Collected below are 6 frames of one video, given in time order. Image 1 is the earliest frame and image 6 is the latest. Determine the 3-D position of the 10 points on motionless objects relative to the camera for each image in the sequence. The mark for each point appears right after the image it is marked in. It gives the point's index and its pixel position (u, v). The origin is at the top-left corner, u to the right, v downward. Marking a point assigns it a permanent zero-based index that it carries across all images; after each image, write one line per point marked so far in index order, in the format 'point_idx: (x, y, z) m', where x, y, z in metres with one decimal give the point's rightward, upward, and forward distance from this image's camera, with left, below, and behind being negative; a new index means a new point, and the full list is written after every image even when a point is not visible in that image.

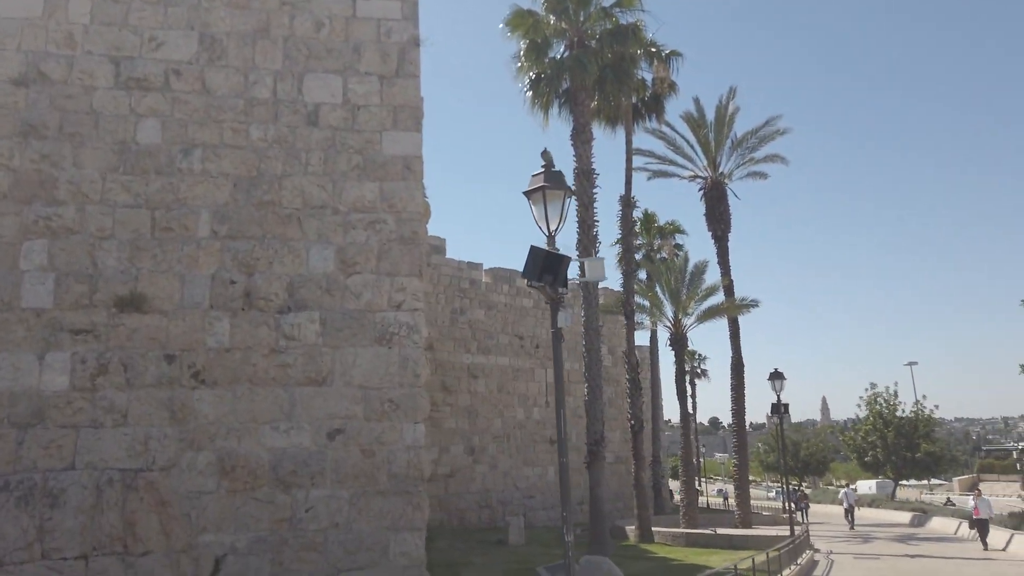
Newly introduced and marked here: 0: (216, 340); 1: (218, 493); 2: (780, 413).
0: (-3.7, -0.6, +9.3) m
1: (-3.5, -2.5, +8.9) m
2: (+6.4, -3.0, +18.0) m
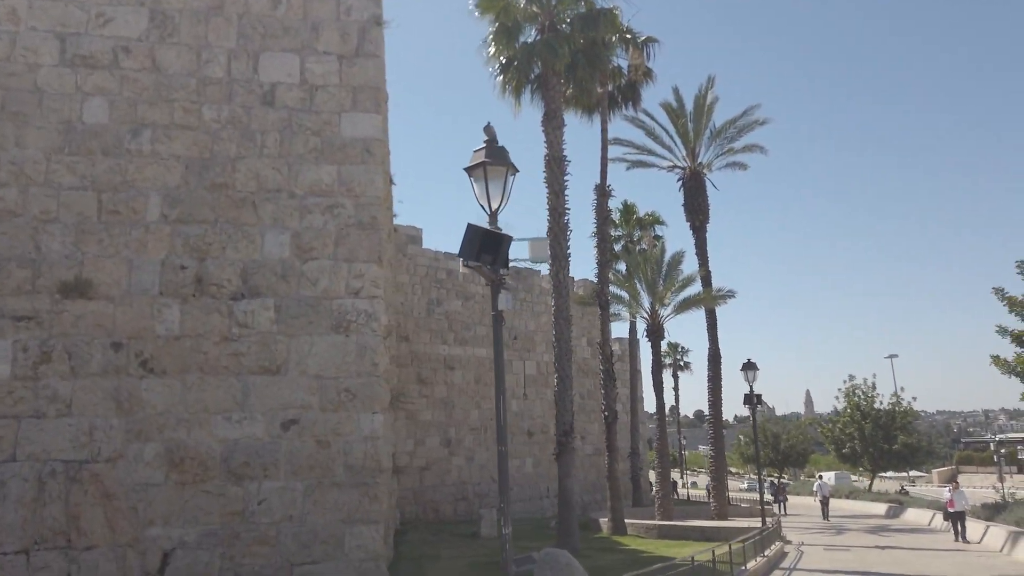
0: (-4.2, -0.5, +9.0) m
1: (-4.0, -2.3, +8.7) m
2: (+5.7, -2.8, +17.9) m
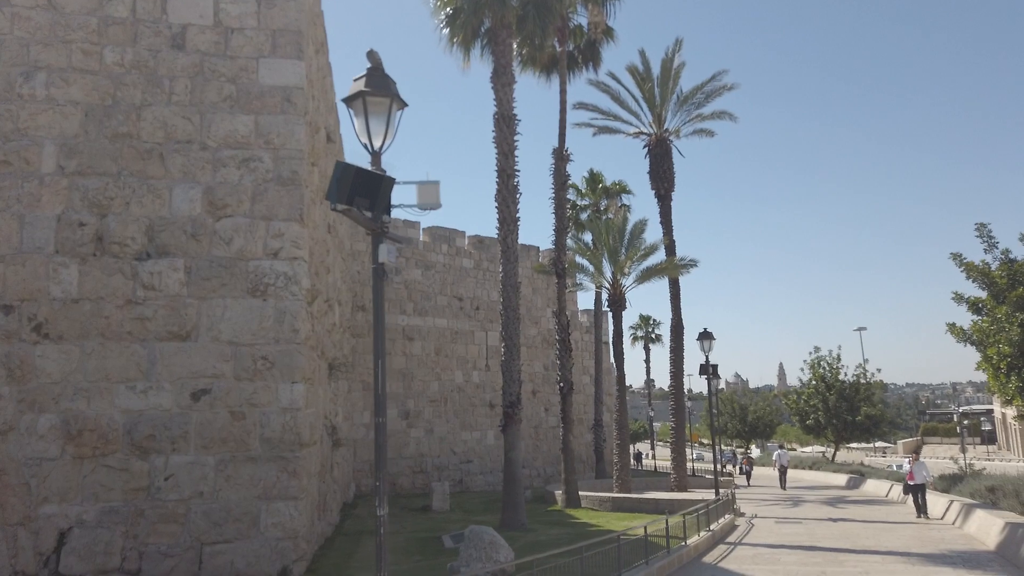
0: (-5.0, 0.0, +8.2) m
1: (-4.8, -1.8, +8.0) m
2: (+4.6, -2.0, +17.5) m
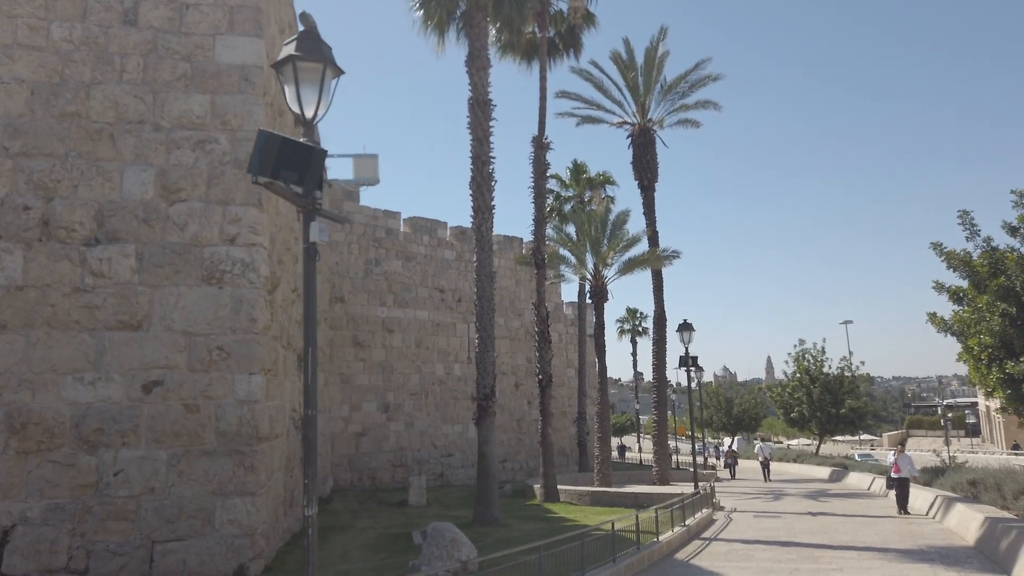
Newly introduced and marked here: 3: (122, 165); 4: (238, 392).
0: (-5.3, +0.1, +7.8) m
1: (-5.2, -1.7, +7.6) m
2: (+4.2, -1.8, +17.3) m
3: (-4.3, +1.4, +8.2) m
4: (-3.0, -1.1, +8.2) m
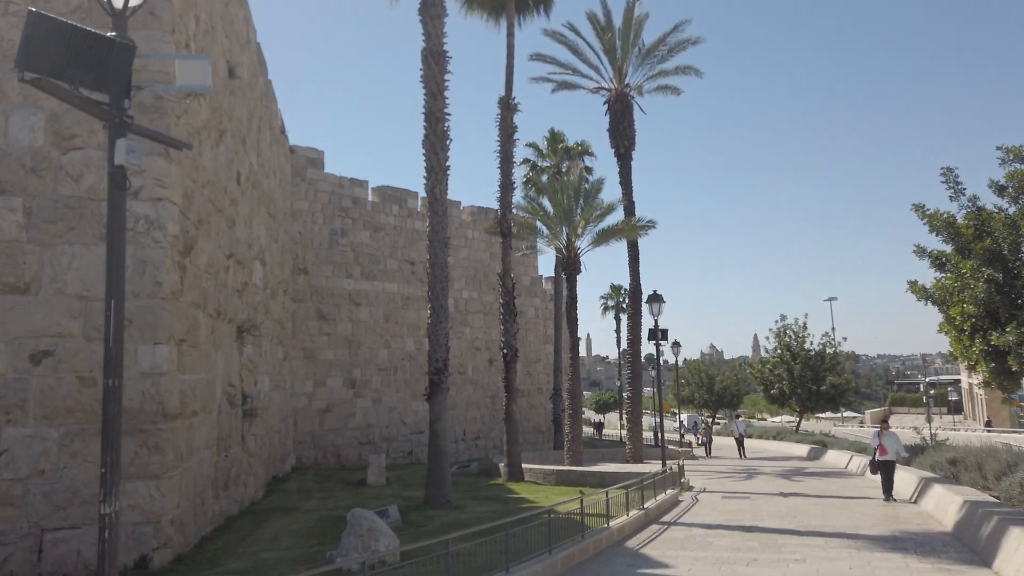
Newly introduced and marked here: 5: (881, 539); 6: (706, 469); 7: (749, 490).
0: (-6.0, +0.5, +6.9) m
1: (-5.8, -1.3, +6.8) m
2: (+3.4, -1.2, +16.6) m
3: (-5.0, +1.8, +7.3) m
4: (-3.6, -0.7, +7.3) m
5: (+3.7, -2.5, +7.4) m
6: (+4.5, -4.1, +17.0) m
7: (+4.1, -3.5, +12.7) m
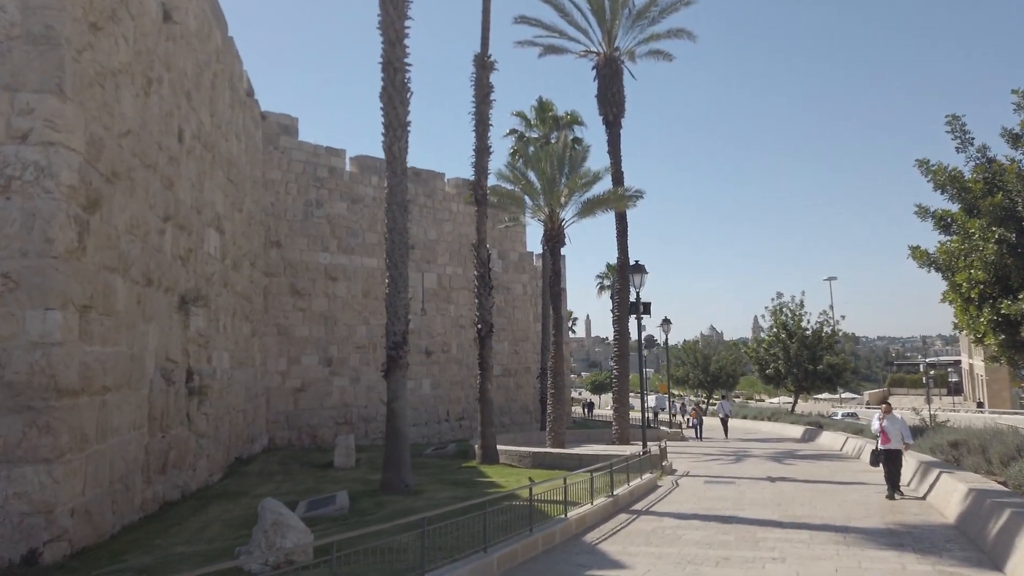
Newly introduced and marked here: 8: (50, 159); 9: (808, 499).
0: (-6.5, +0.9, +6.0) m
1: (-6.3, -1.0, +5.9) m
2: (+2.9, -0.6, +15.7) m
3: (-5.4, +2.1, +6.3) m
4: (-4.1, -0.4, +6.4) m
5: (+3.2, -2.2, +6.5) m
6: (+4.0, -3.5, +16.2) m
7: (+3.6, -3.0, +11.9) m
8: (-4.0, +1.1, +6.5) m
9: (+3.5, -2.5, +8.9) m
